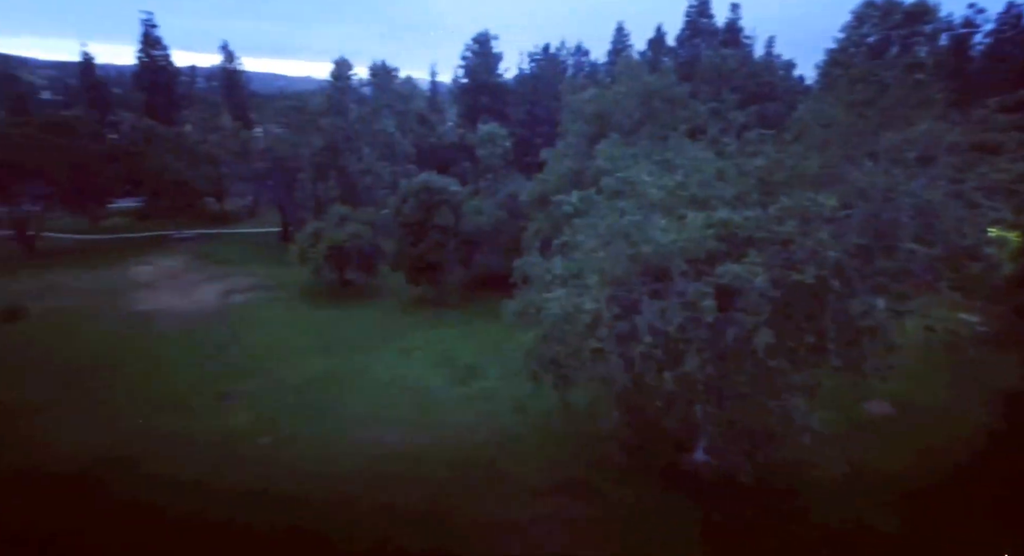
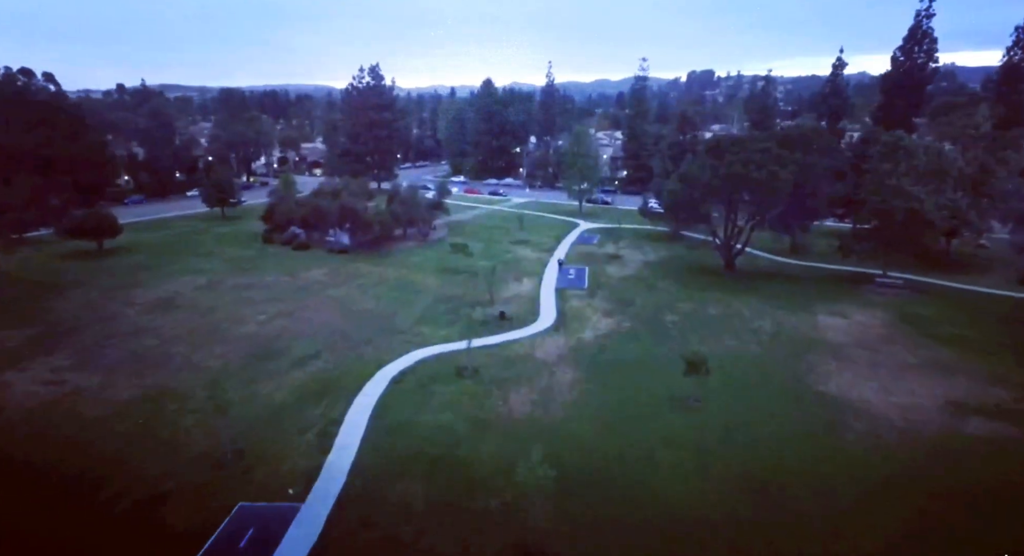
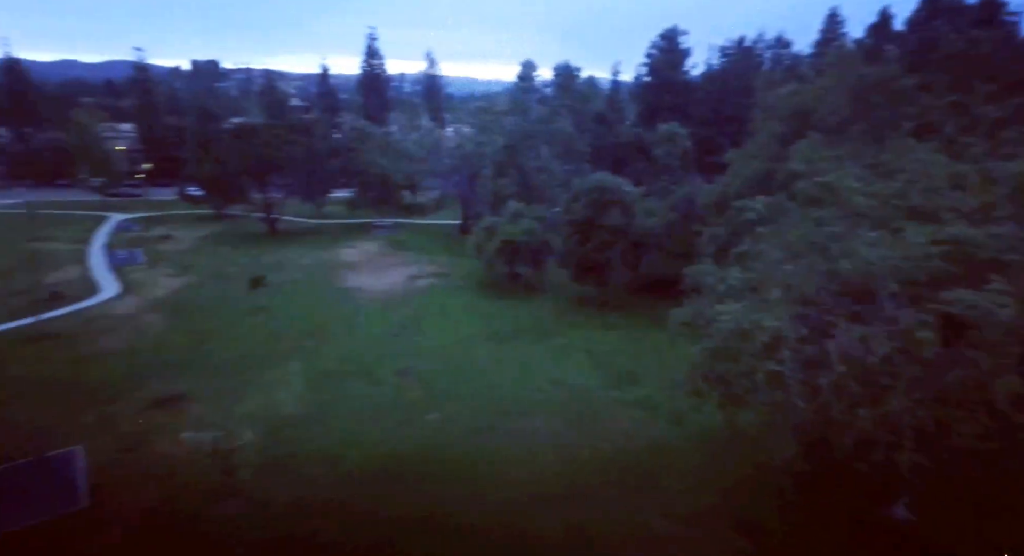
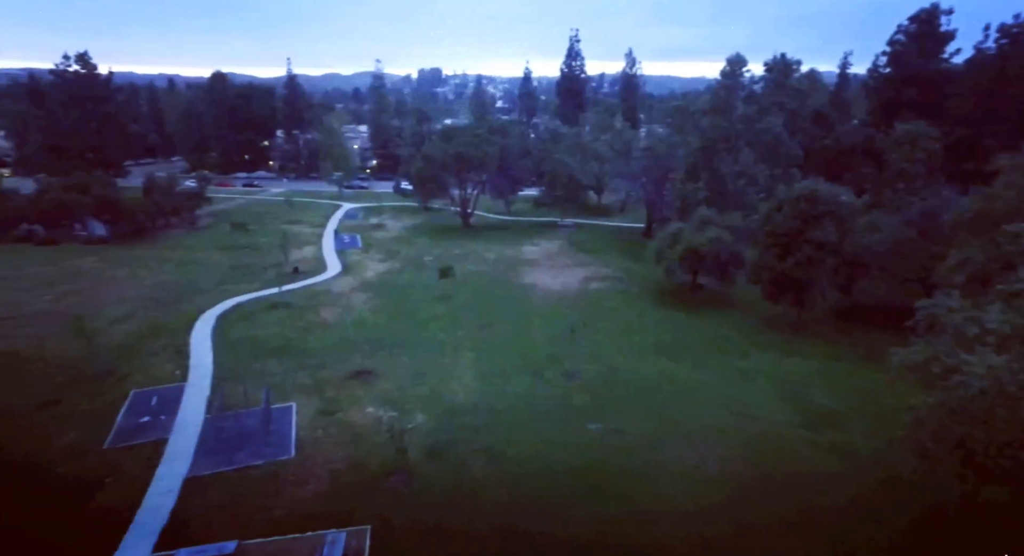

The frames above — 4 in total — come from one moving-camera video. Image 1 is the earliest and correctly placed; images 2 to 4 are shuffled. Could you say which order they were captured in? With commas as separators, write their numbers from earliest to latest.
3, 4, 2
